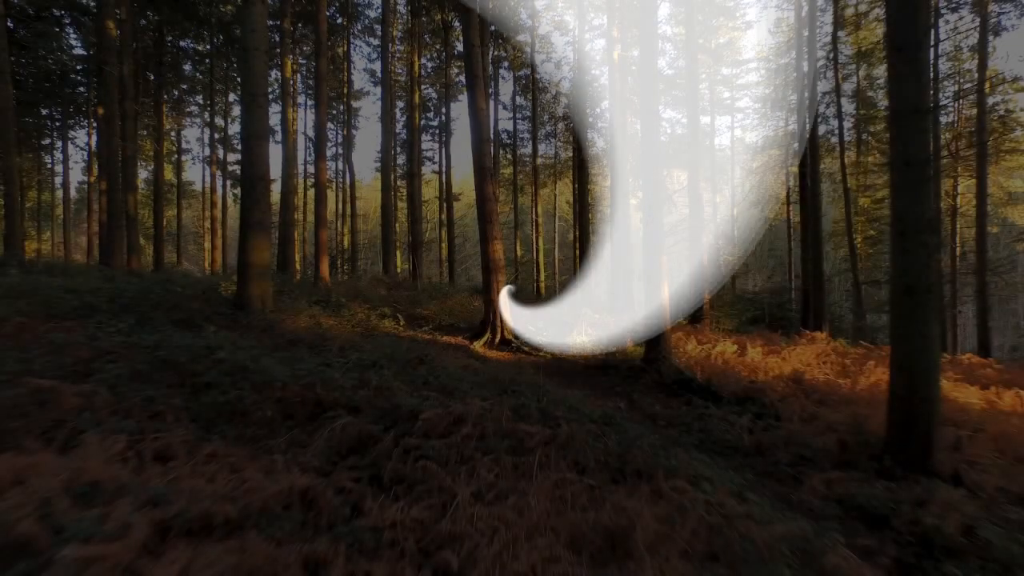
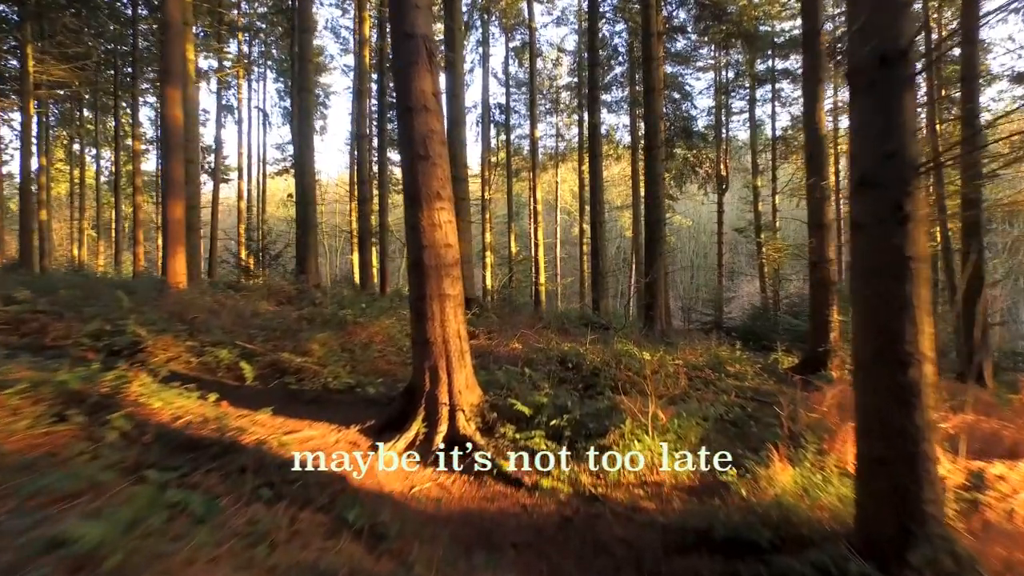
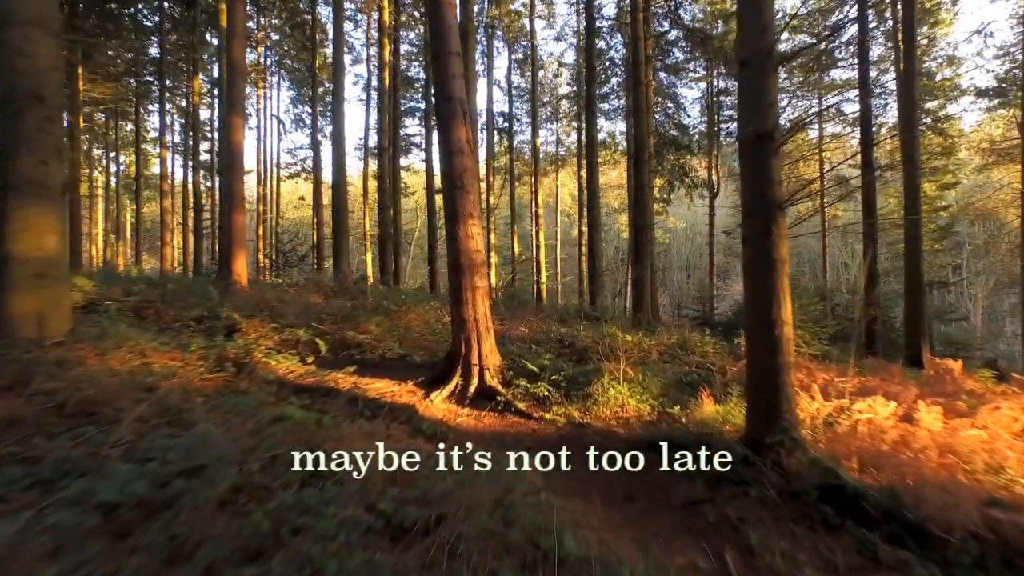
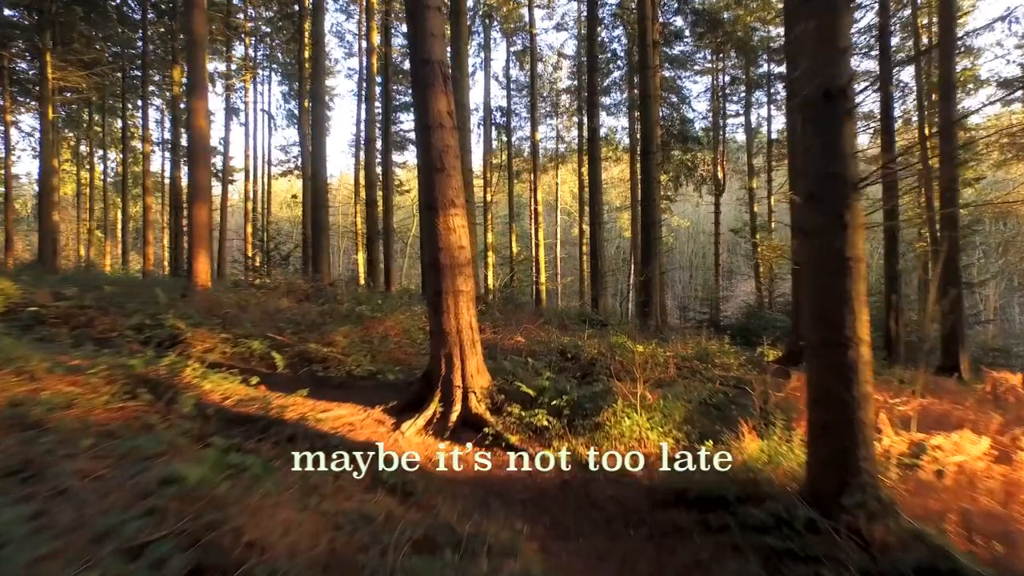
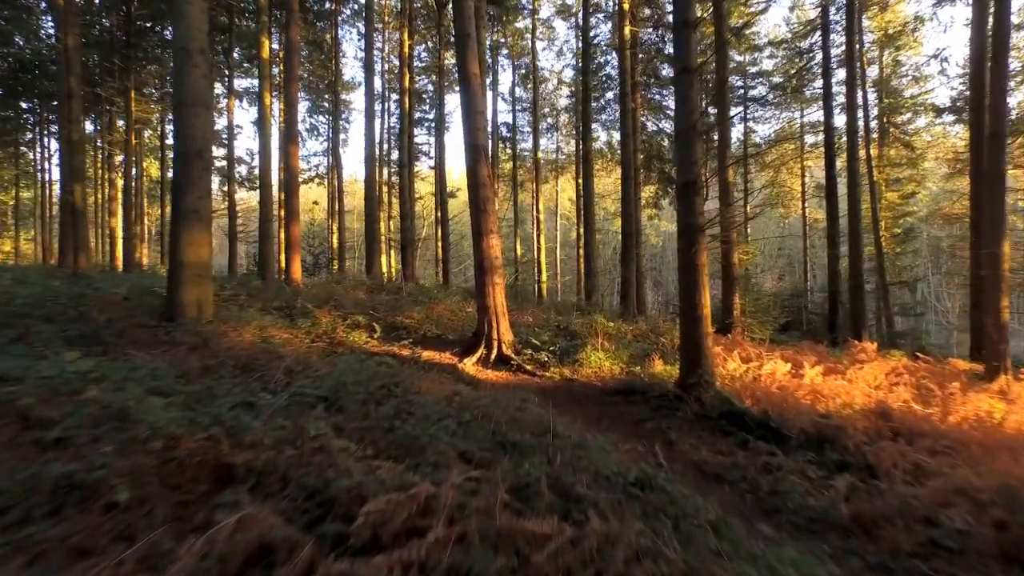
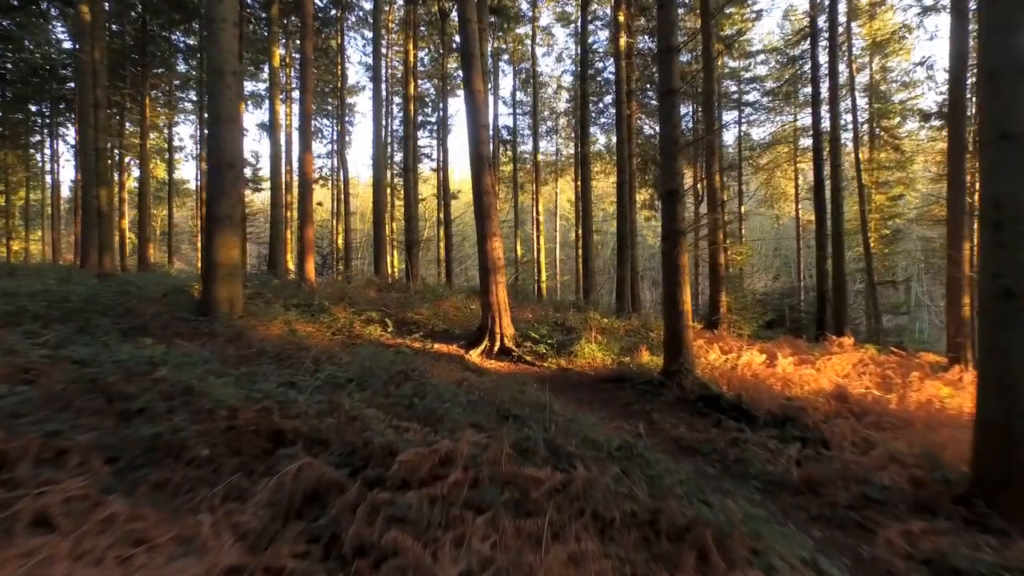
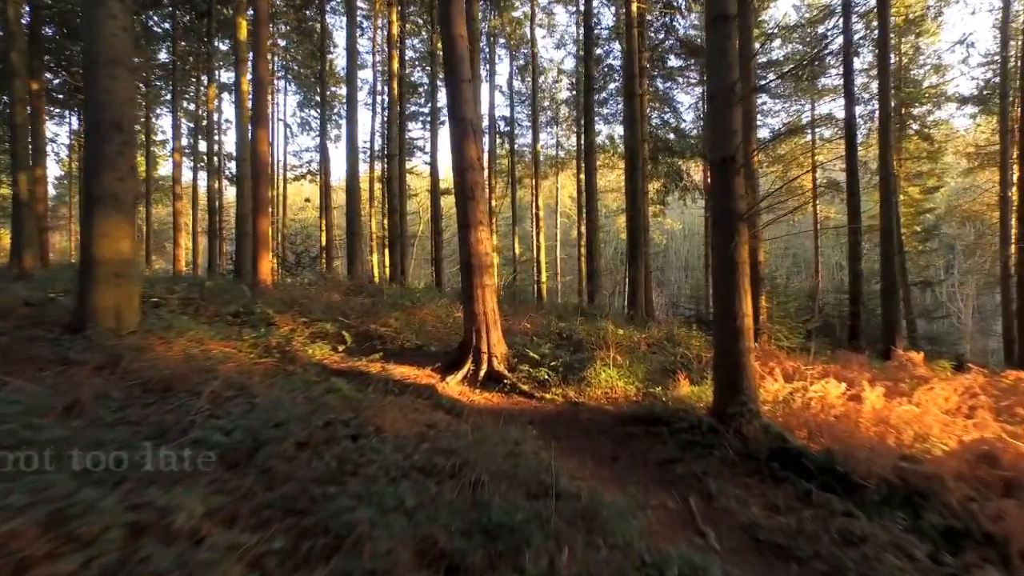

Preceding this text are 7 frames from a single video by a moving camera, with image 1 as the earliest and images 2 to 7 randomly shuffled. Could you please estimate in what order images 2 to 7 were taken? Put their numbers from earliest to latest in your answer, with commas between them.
6, 5, 7, 3, 4, 2
